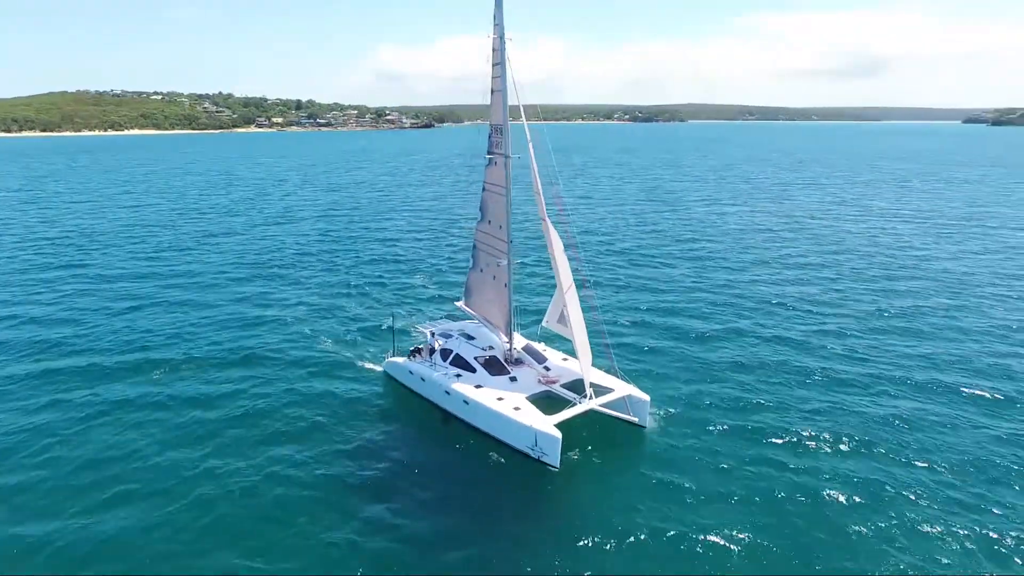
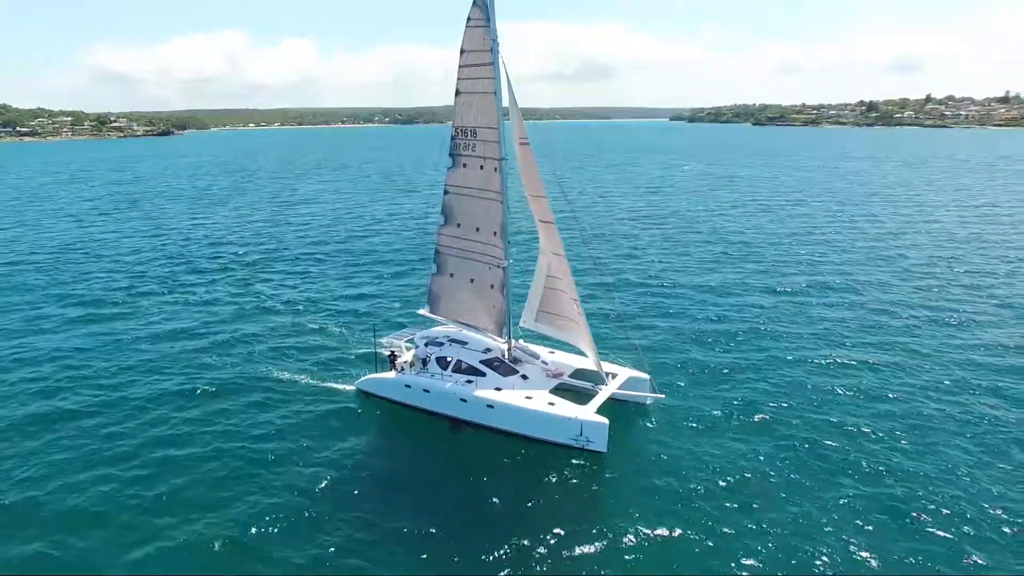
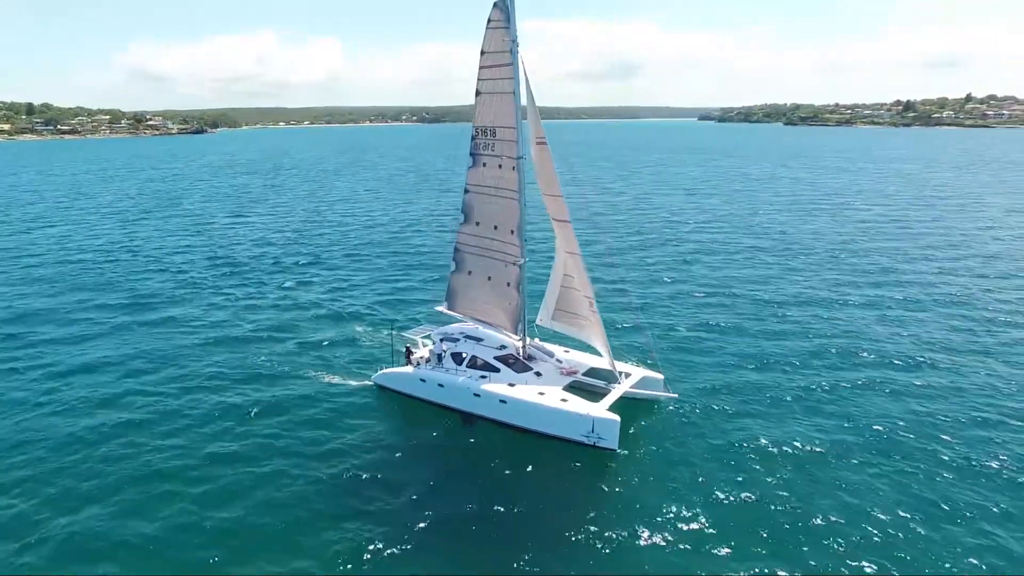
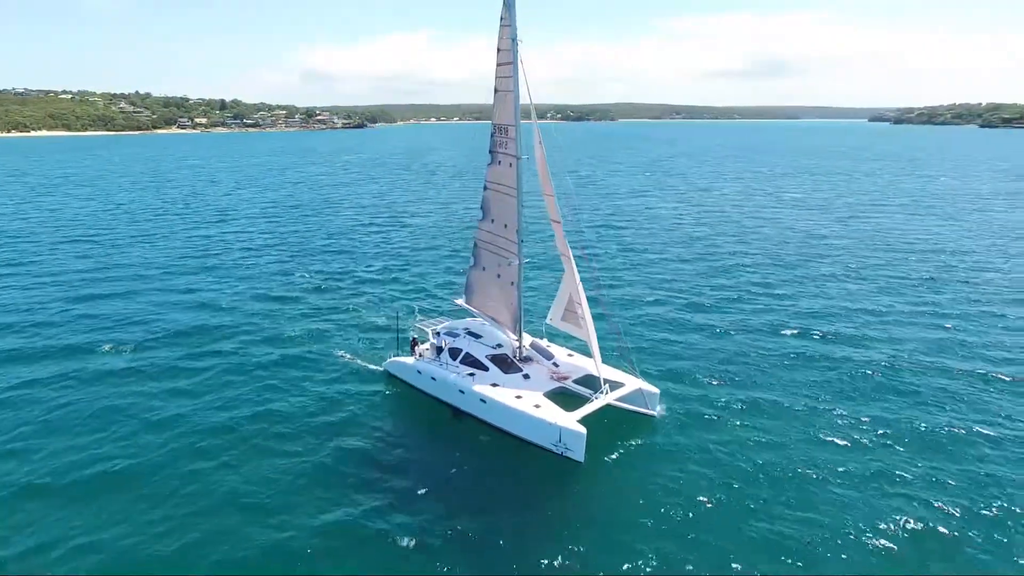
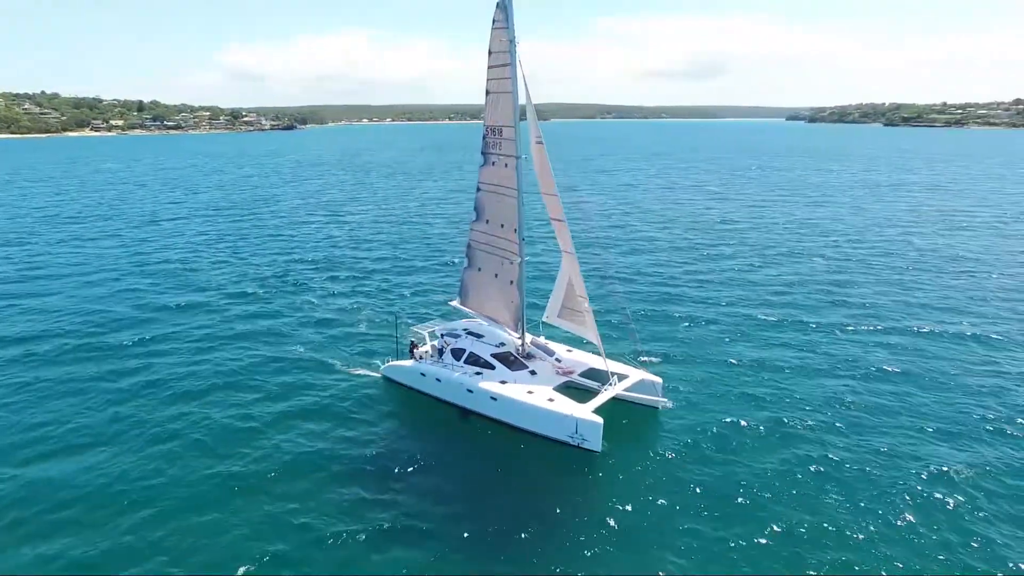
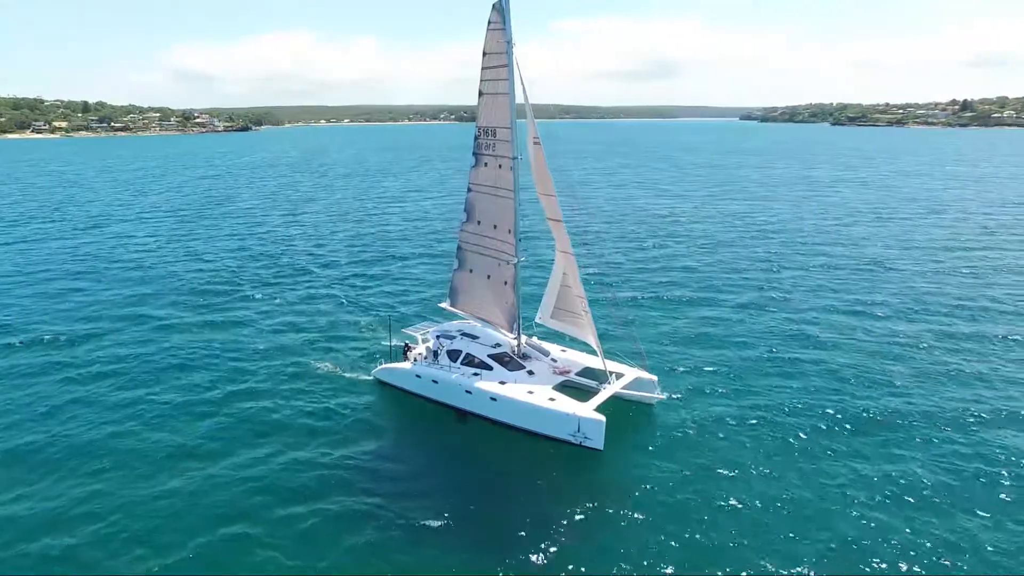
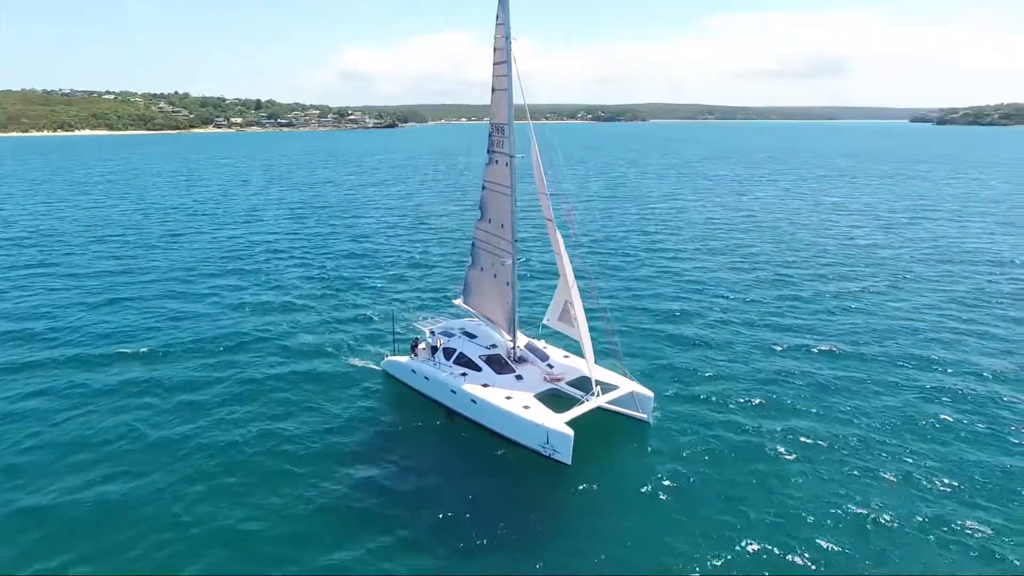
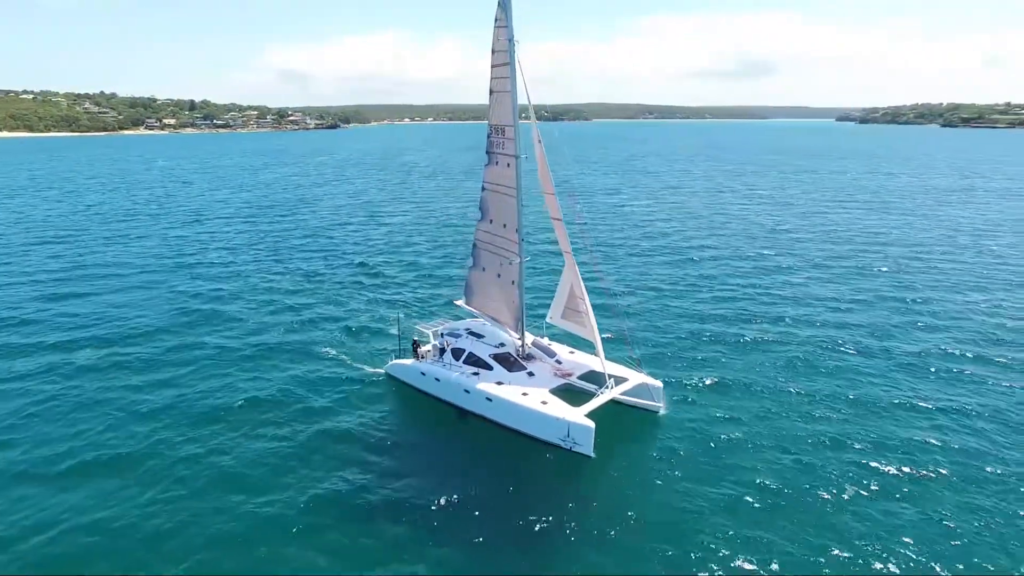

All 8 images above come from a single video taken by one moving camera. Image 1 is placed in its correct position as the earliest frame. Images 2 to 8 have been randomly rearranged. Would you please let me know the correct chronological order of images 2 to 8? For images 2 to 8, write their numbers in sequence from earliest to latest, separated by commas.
7, 4, 8, 5, 6, 3, 2
